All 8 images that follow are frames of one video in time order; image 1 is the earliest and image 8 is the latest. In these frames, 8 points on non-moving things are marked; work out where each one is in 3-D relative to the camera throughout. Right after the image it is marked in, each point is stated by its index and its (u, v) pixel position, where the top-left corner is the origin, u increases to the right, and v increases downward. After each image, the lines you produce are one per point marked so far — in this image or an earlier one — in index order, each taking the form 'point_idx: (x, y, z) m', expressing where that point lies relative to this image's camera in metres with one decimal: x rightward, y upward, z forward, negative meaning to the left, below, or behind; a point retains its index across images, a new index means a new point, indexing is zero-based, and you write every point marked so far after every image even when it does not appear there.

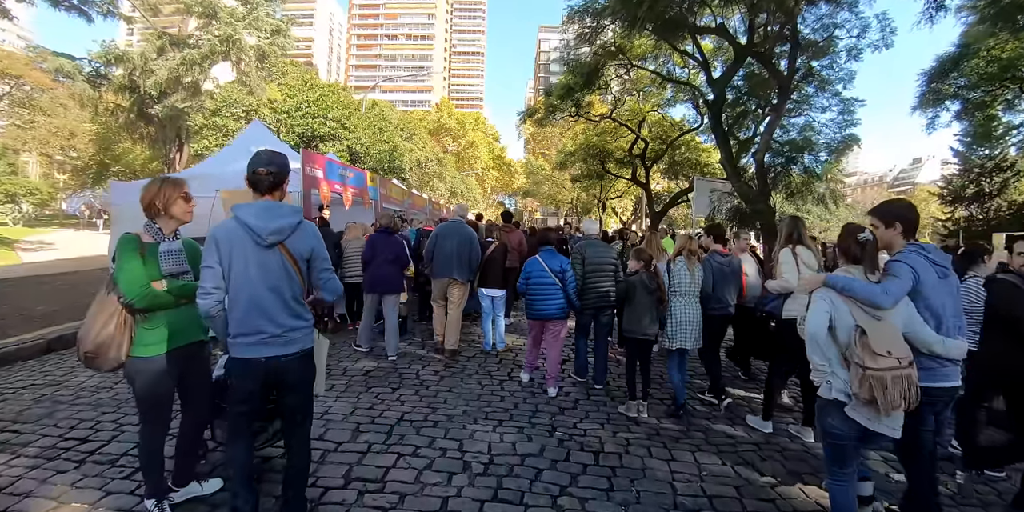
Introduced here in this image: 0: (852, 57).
0: (+12.6, +7.4, +19.4) m
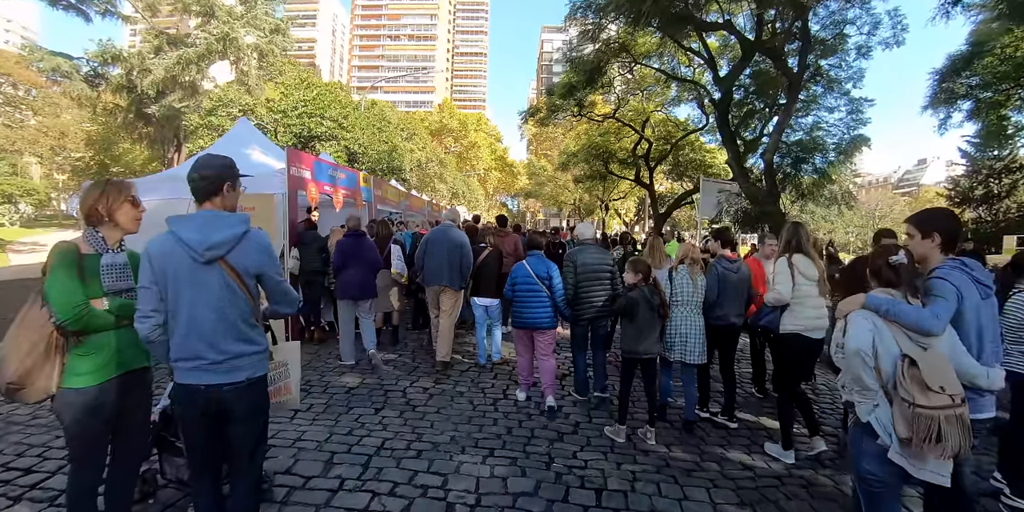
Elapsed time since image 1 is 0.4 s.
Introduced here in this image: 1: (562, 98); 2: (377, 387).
0: (+12.7, +7.3, +18.9) m
1: (+1.8, +5.8, +19.1) m
2: (-1.4, -1.4, +5.4) m
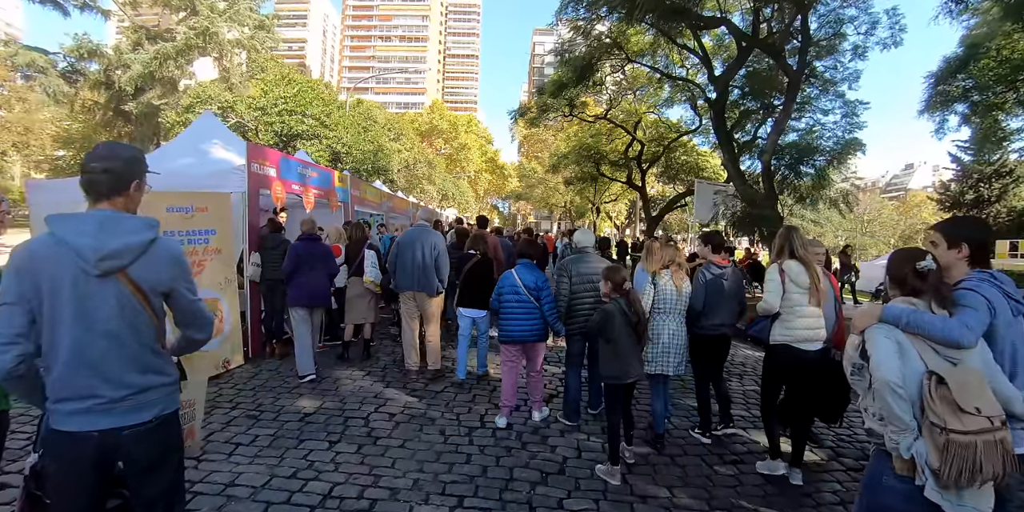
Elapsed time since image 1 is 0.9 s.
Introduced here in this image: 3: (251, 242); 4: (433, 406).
0: (+12.3, +7.1, +18.5) m
1: (+1.4, +5.7, +18.5) m
2: (-1.6, -1.4, +4.7) m
3: (-3.4, +0.2, +6.7) m
4: (-0.8, -1.4, +5.0) m
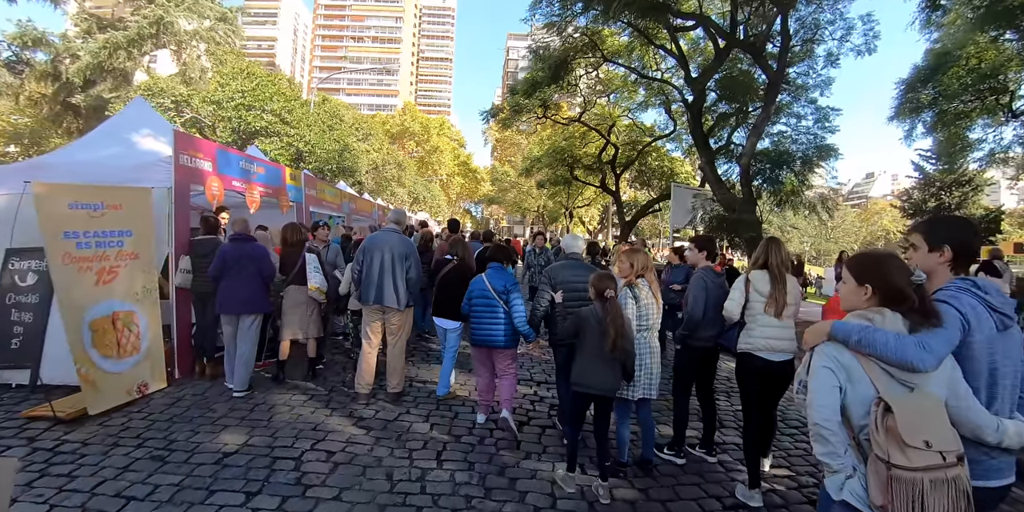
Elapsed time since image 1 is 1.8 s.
0: (+11.3, +6.9, +18.5) m
1: (+0.5, +5.5, +17.9) m
2: (-1.9, -1.5, +4.0) m
3: (-3.7, +0.1, +5.8) m
4: (-1.1, -1.5, +4.2) m
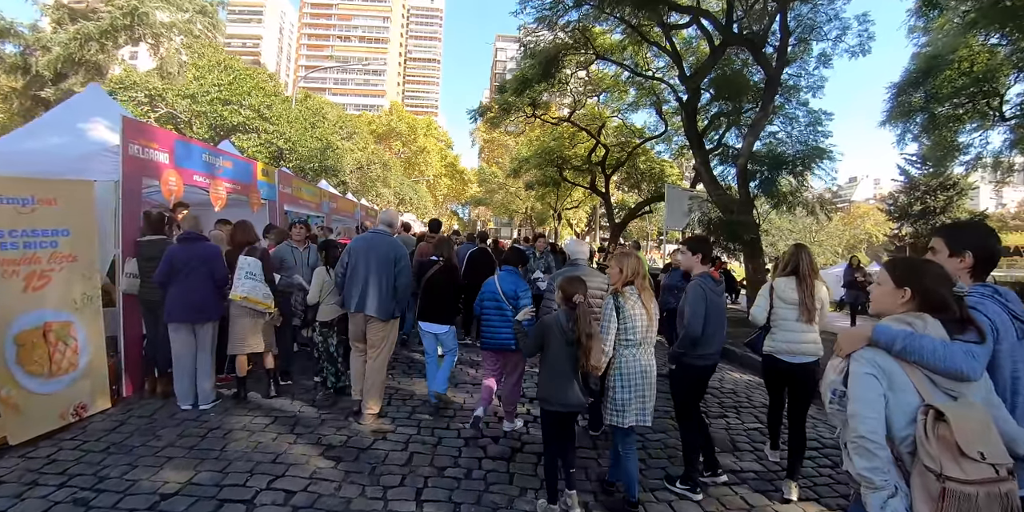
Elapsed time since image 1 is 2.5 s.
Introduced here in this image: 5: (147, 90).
0: (+10.9, +6.7, +18.2) m
1: (+0.1, +5.4, +17.4) m
2: (-1.9, -1.5, +3.3) m
3: (-3.8, +0.1, +5.2) m
4: (-1.1, -1.5, +3.6) m
5: (-13.0, +5.9, +18.4) m
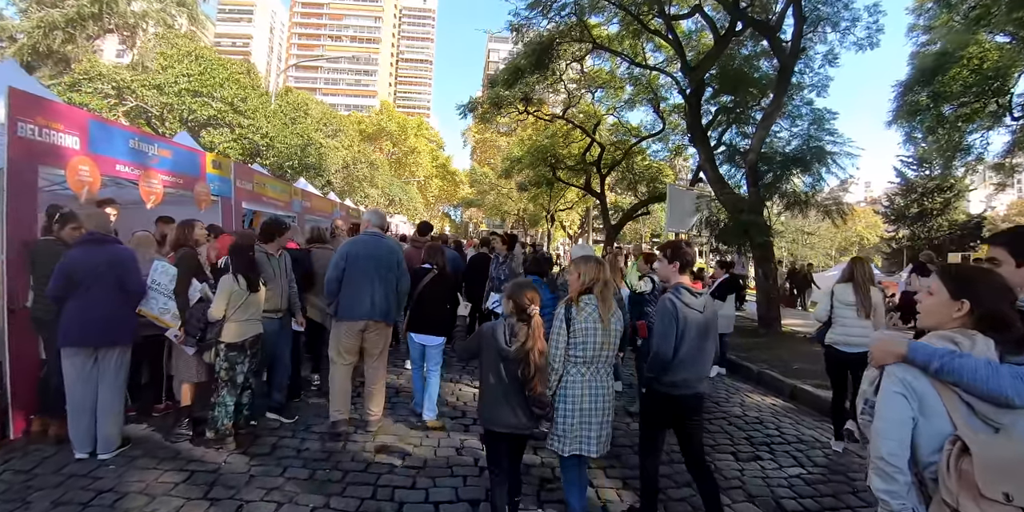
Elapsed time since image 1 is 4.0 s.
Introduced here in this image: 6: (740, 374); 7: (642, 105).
0: (+10.6, +6.6, +17.4) m
1: (-0.2, +5.3, +16.4) m
2: (-2.0, -1.6, +2.3) m
3: (-3.9, +0.1, +4.1) m
4: (-1.2, -1.6, +2.6) m
5: (-13.3, +5.8, +17.2) m
6: (+3.5, -1.8, +8.0) m
7: (+5.0, +5.8, +19.8) m
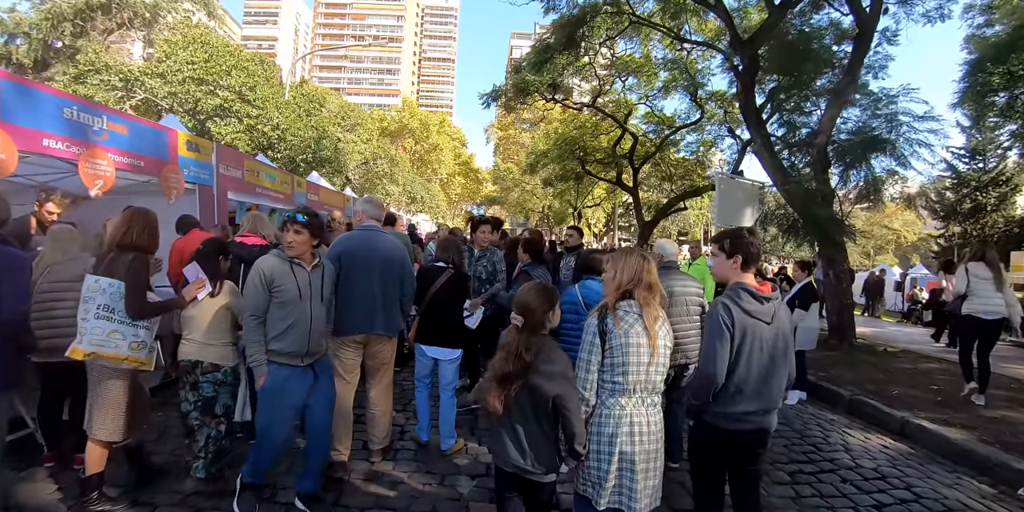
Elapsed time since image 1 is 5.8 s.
0: (+11.4, +6.7, +15.6) m
1: (+0.6, +5.3, +15.0) m
2: (-1.8, -1.6, +1.1) m
3: (-3.7, 0.0, +3.0) m
4: (-1.0, -1.6, +1.4) m
5: (-12.5, +5.8, +16.5) m
6: (+3.9, -1.8, +6.5) m
7: (+6.0, +5.9, +18.2) m
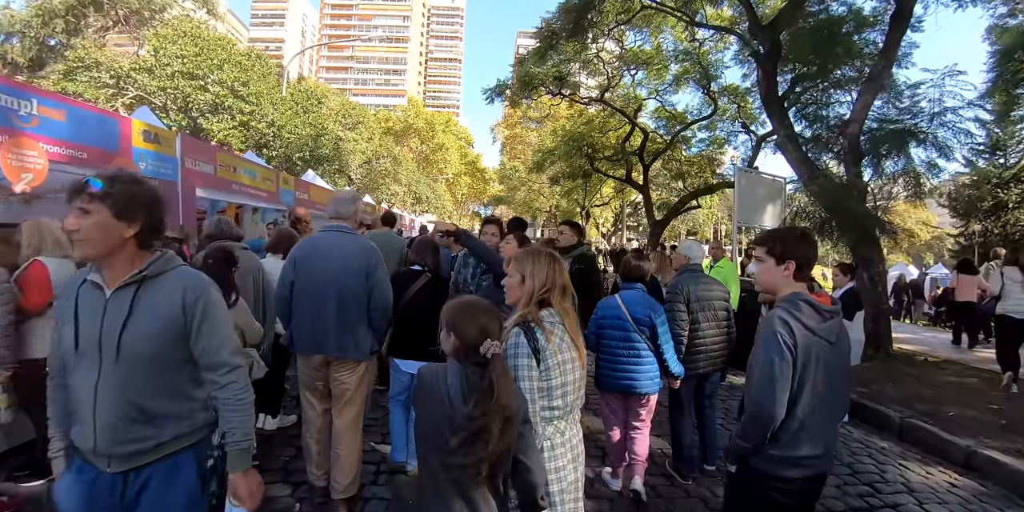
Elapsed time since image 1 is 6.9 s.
0: (+11.6, +6.7, +14.7) m
1: (+0.7, +5.3, +14.3) m
2: (-1.9, -1.6, +0.4) m
3: (-3.7, 0.0, +2.3) m
4: (-1.1, -1.6, +0.6) m
5: (-12.4, +5.7, +15.9) m
6: (+4.0, -1.8, +5.7) m
7: (+6.1, +5.9, +17.4) m
